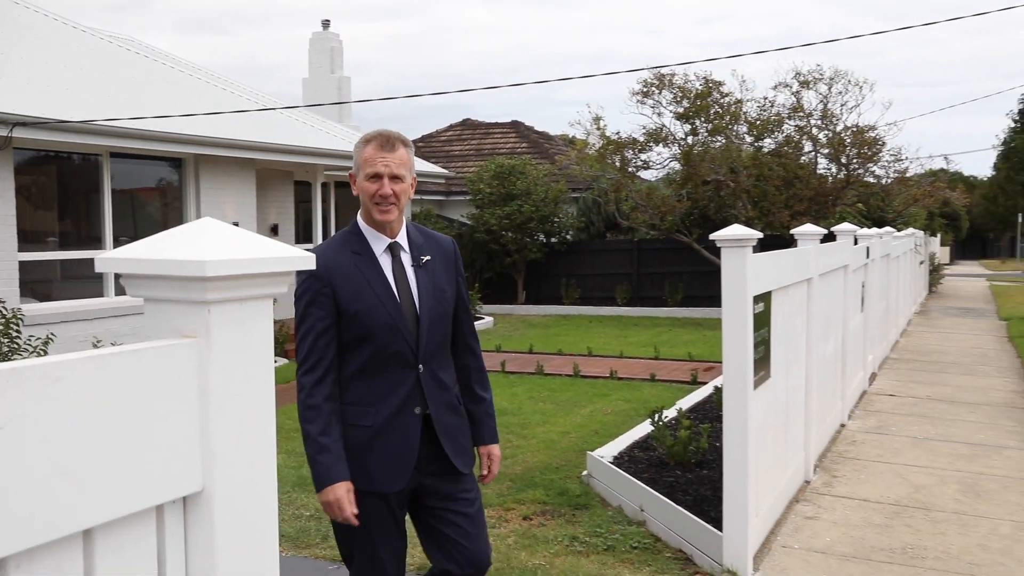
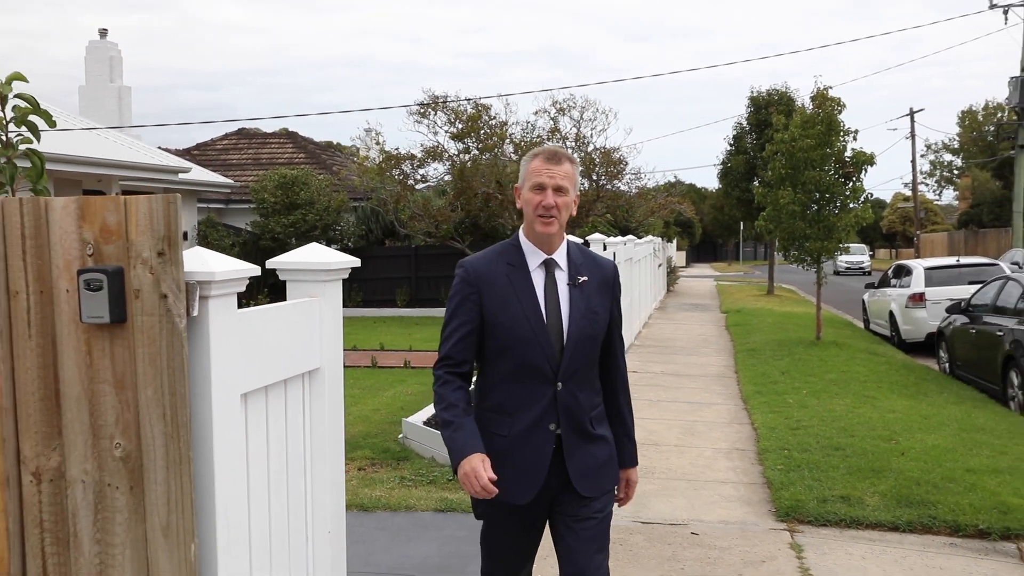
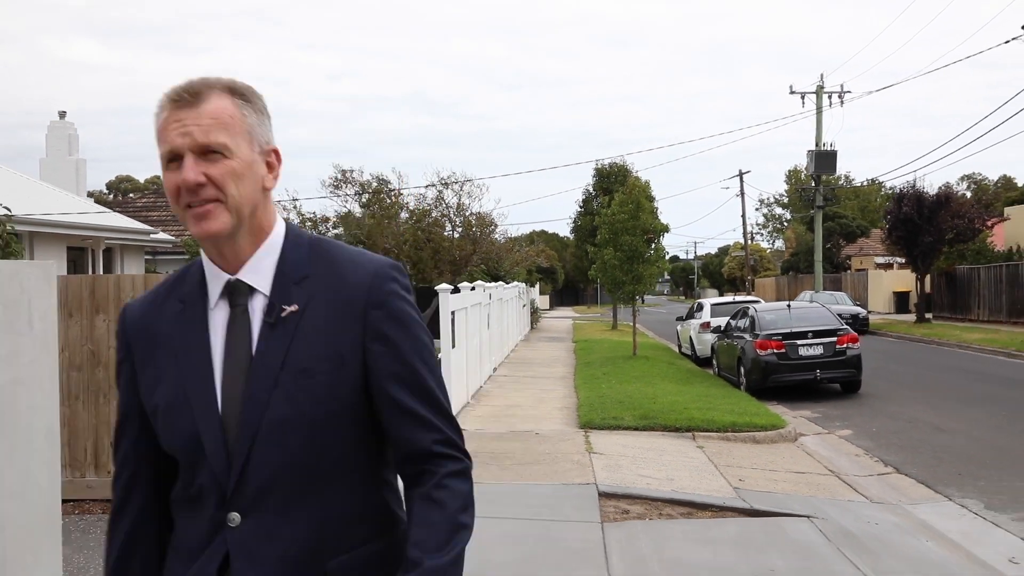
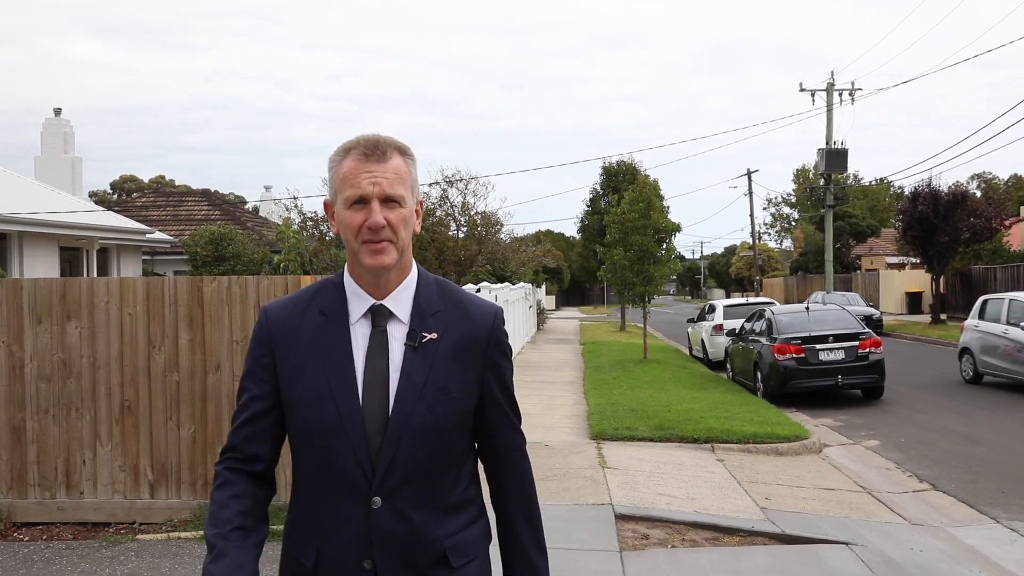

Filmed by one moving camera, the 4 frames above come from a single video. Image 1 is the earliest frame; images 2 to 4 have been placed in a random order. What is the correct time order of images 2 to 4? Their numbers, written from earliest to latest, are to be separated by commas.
2, 4, 3
